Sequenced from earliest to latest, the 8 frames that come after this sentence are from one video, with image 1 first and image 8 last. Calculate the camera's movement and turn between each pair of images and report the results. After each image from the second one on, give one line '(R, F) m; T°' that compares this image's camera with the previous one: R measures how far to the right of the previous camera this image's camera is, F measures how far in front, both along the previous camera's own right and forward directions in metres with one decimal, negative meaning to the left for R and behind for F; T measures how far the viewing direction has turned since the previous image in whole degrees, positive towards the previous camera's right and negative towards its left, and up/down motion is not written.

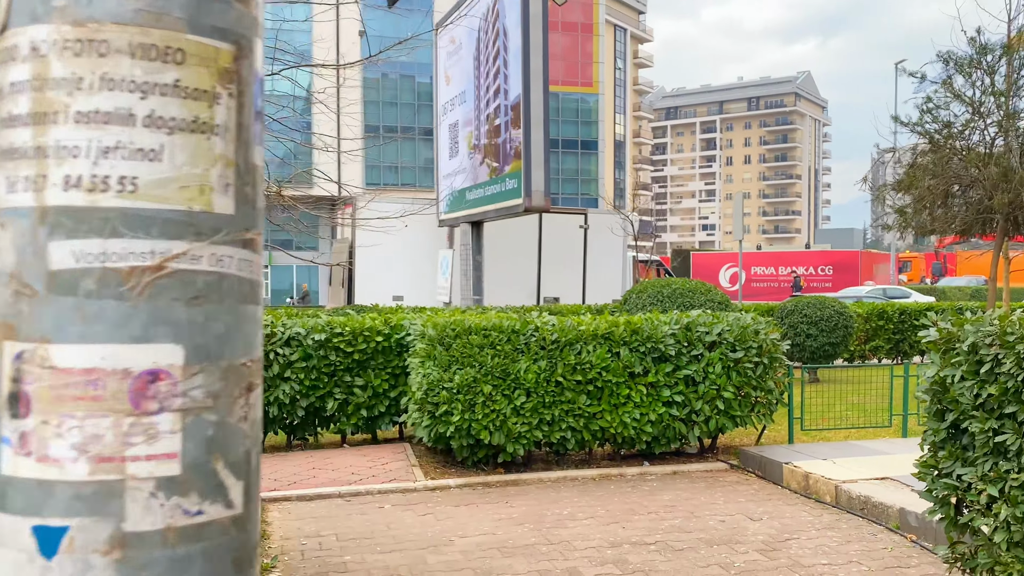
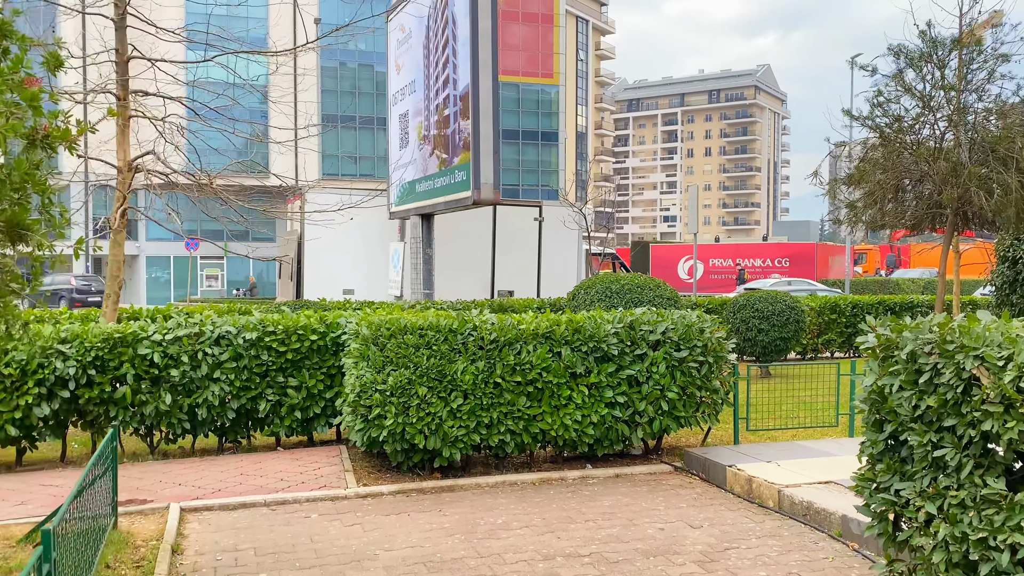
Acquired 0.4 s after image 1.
(+0.2, +0.2) m; +2°
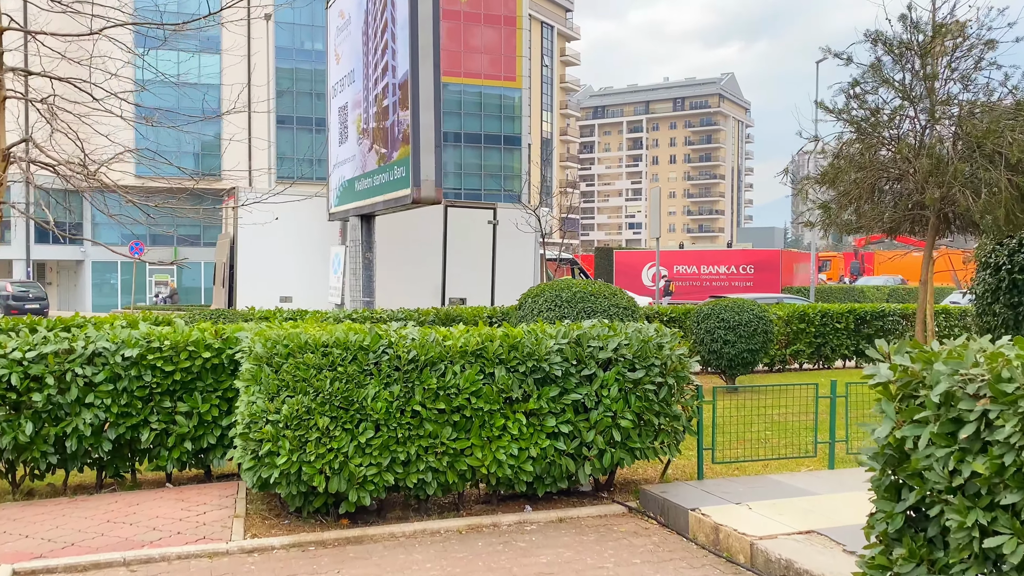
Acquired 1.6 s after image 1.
(+0.3, +1.0) m; +2°
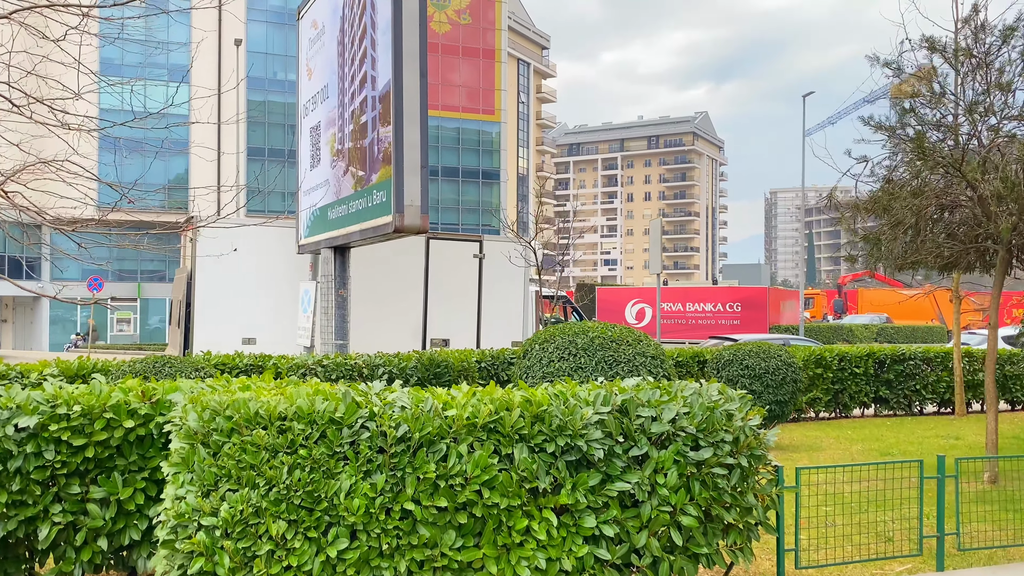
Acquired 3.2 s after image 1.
(-0.2, +1.4) m; +2°
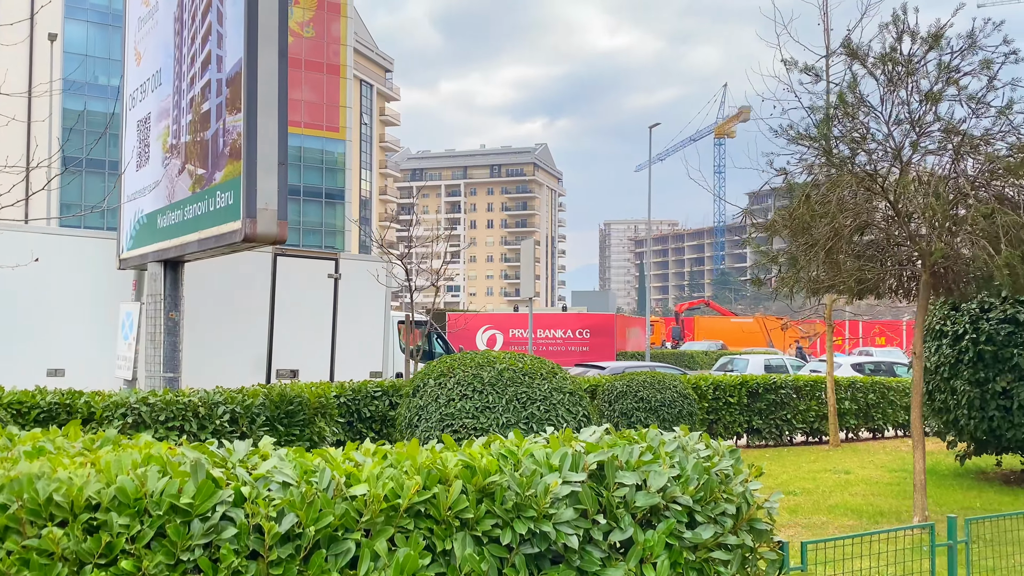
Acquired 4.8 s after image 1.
(-0.3, +1.3) m; +10°
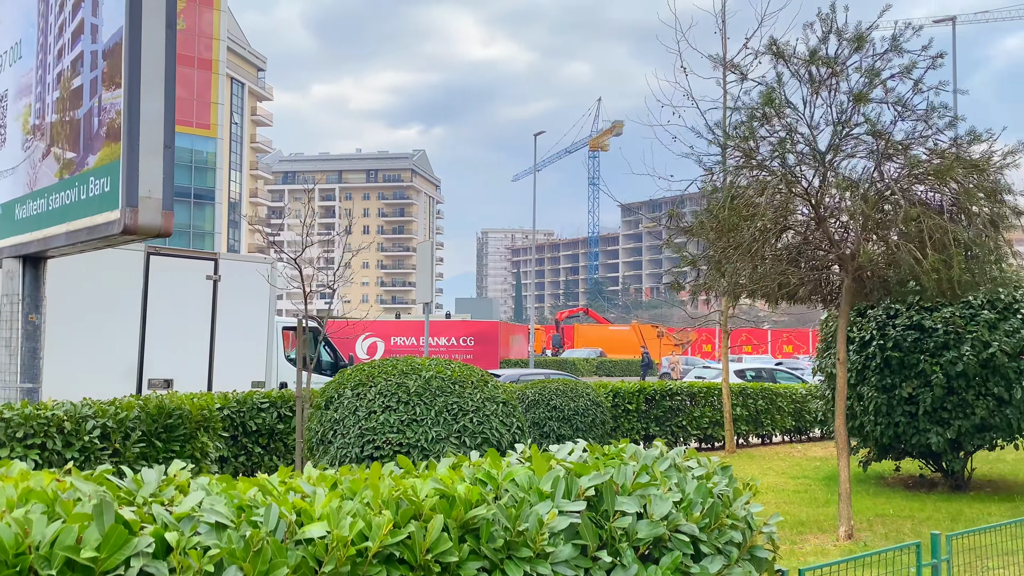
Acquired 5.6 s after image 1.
(-0.3, +0.5) m; +8°
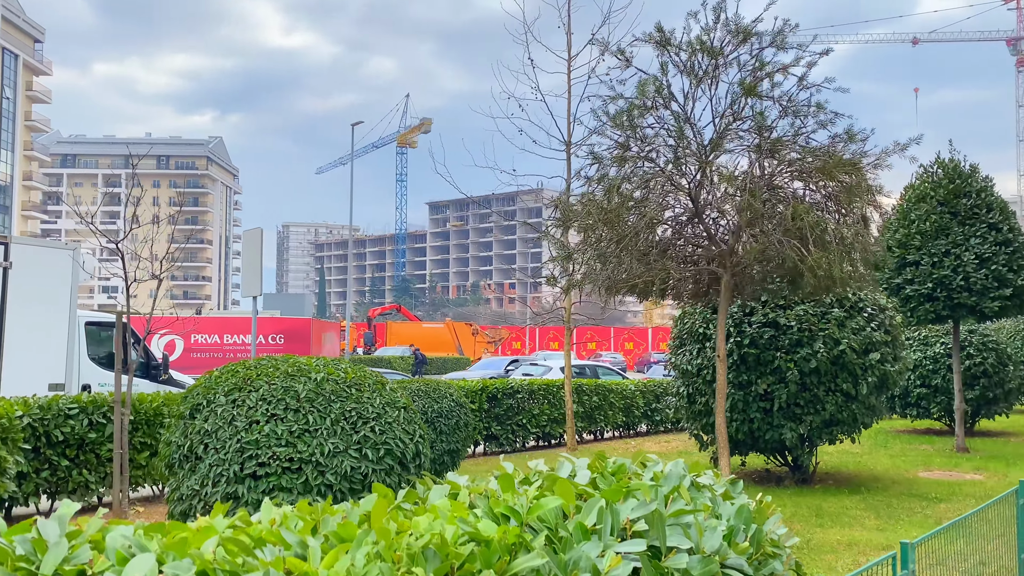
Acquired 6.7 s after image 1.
(-0.5, +0.6) m; +12°
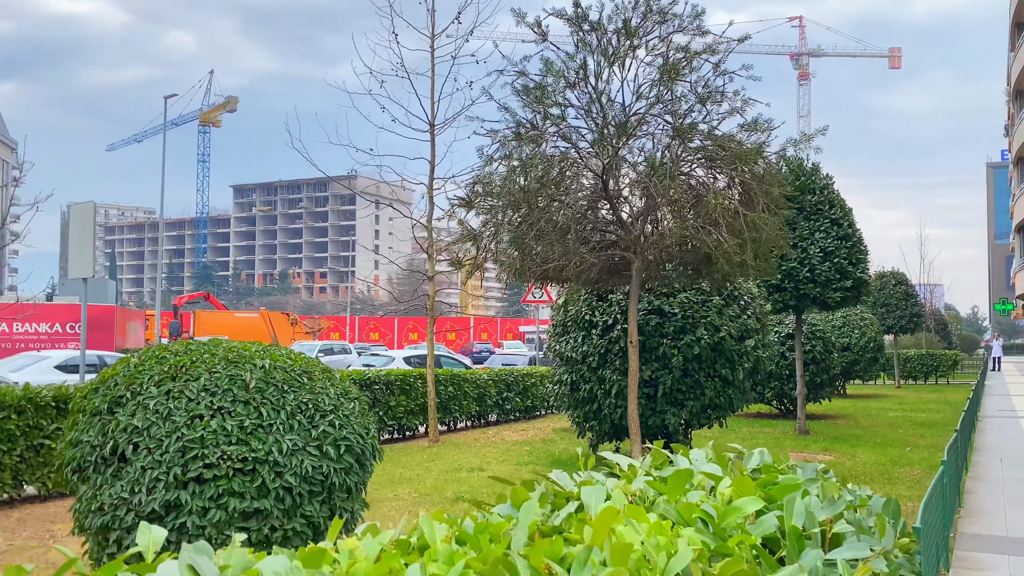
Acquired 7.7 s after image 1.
(-0.7, +0.4) m; +12°
